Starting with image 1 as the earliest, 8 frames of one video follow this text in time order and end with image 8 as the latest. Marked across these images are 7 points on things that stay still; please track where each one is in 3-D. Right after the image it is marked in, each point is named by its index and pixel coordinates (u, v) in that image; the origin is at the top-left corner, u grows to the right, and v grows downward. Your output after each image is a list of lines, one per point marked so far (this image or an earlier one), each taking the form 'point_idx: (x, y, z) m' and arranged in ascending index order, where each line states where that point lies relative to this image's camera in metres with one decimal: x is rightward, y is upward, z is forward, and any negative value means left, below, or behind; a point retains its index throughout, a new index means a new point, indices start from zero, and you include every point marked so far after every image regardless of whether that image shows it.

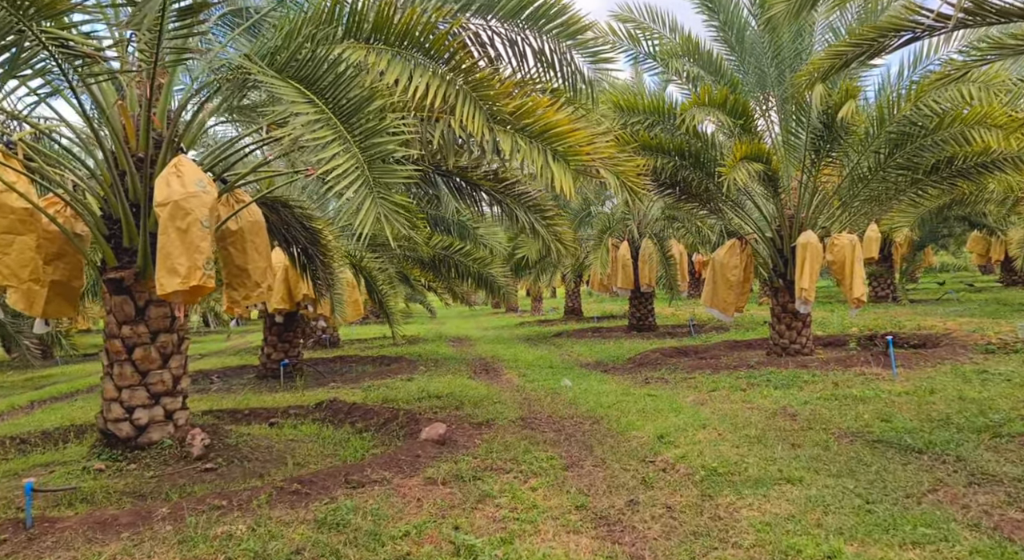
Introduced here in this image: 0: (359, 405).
0: (-1.6, -1.3, +6.9) m
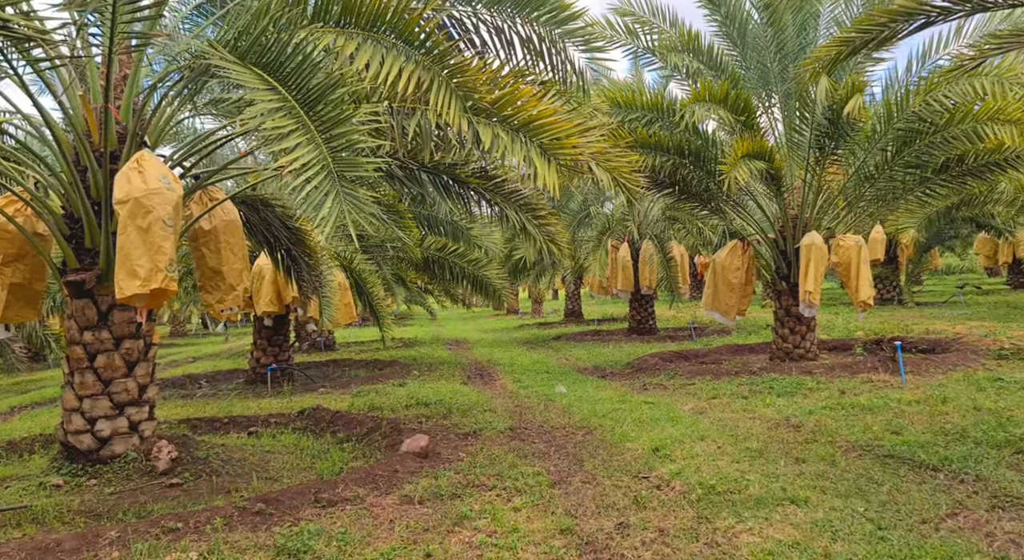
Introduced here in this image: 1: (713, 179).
0: (-1.6, -1.3, +6.6) m
1: (+2.5, +1.3, +8.6) m
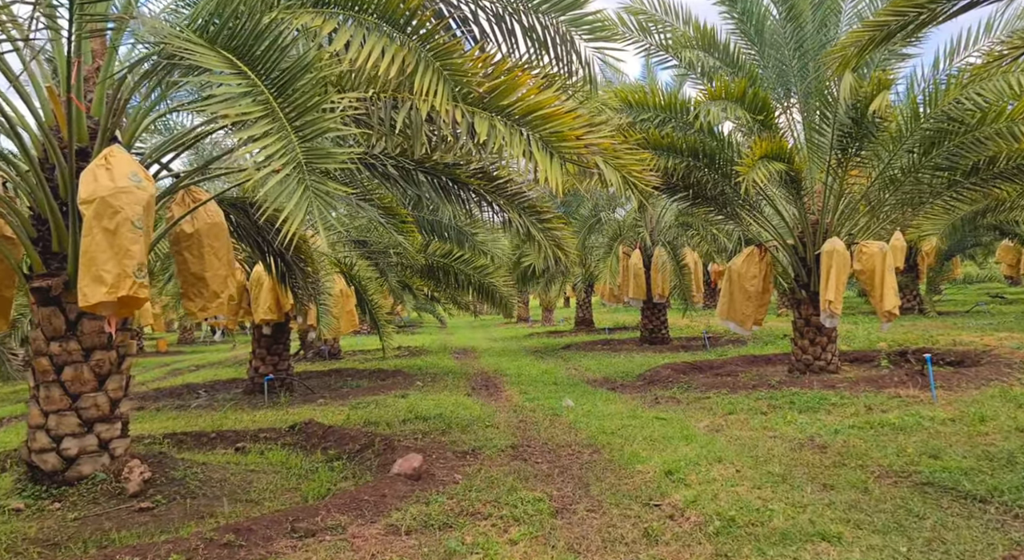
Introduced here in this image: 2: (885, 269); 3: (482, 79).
0: (-1.6, -1.4, +6.2) m
1: (+2.6, +1.2, +8.2) m
2: (+4.4, +0.1, +7.9) m
3: (-0.2, +1.2, +3.8) m
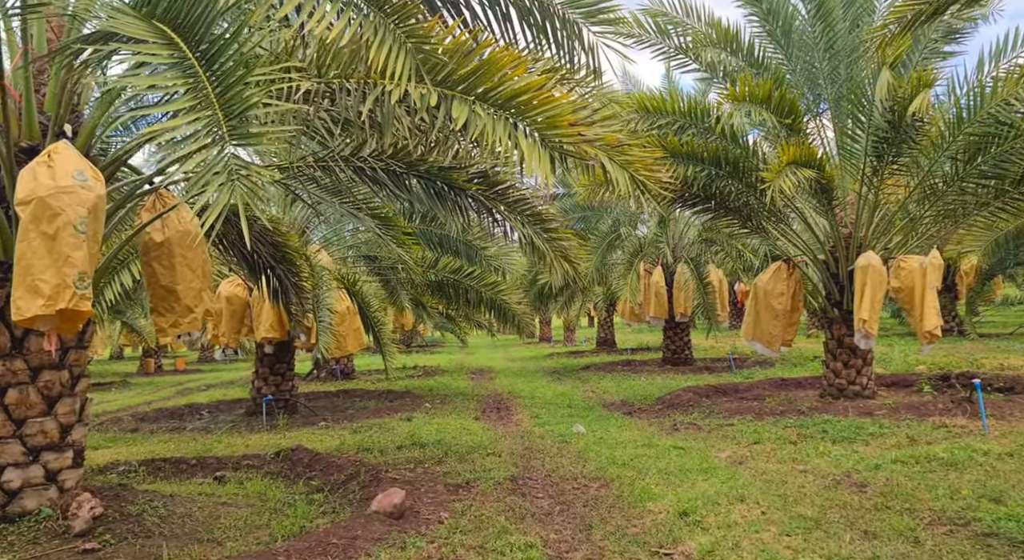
0: (-1.6, -1.5, +5.8) m
1: (+2.7, +1.0, +7.6) m
2: (+4.5, -0.1, +7.3) m
3: (-0.3, +1.1, +3.4) m
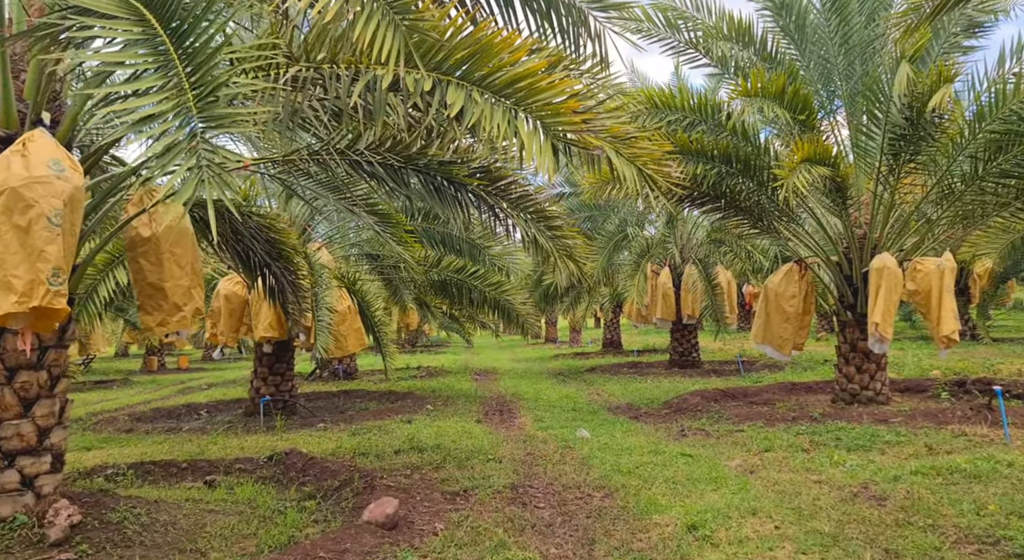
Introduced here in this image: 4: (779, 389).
0: (-1.6, -1.5, +5.6) m
1: (+2.8, +1.0, +7.4) m
2: (+4.5, -0.1, +7.1) m
3: (-0.2, +1.1, +3.2) m
4: (+3.7, -1.5, +9.5) m
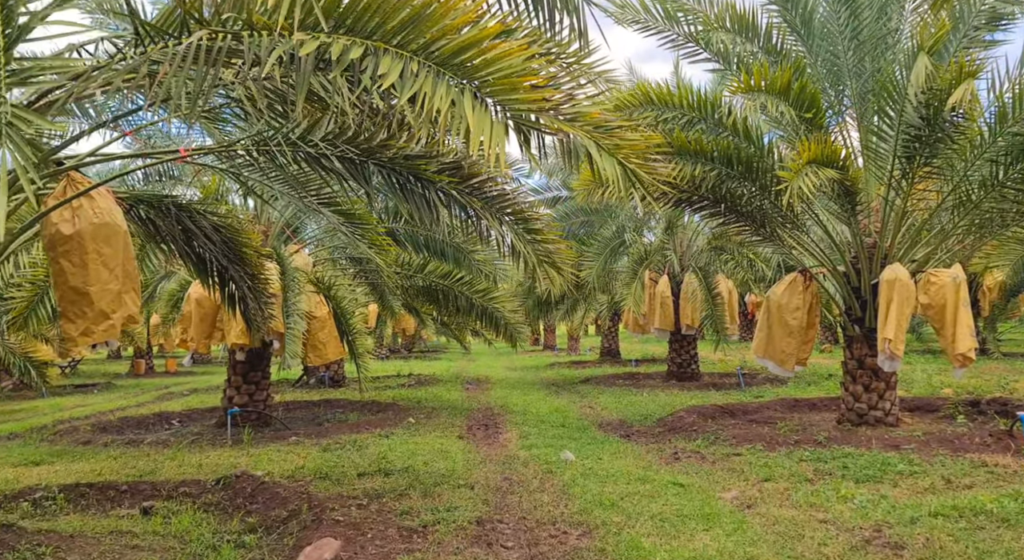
0: (-1.8, -1.5, +5.1) m
1: (+2.6, +0.9, +6.9) m
2: (+4.3, -0.2, +6.5) m
3: (-0.4, +1.1, +2.7) m
4: (+3.6, -1.7, +9.0) m
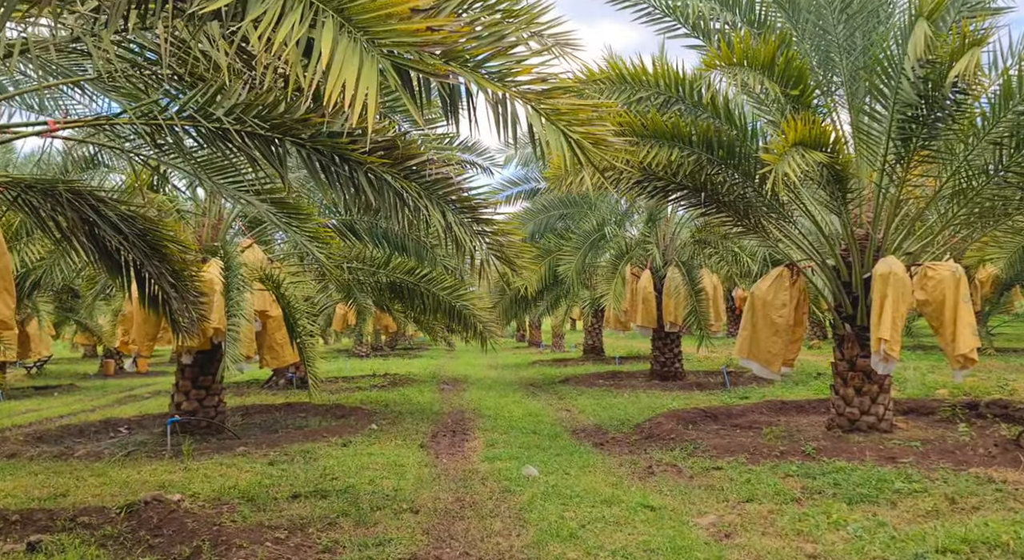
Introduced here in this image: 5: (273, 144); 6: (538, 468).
0: (-2.1, -1.5, +4.4) m
1: (+2.2, +0.9, +6.3) m
2: (+4.0, -0.2, +6.0) m
3: (-0.7, +1.1, +2.1) m
4: (+3.2, -1.6, +8.4) m
5: (-1.3, +0.7, +3.7) m
6: (+0.2, -1.6, +5.8) m
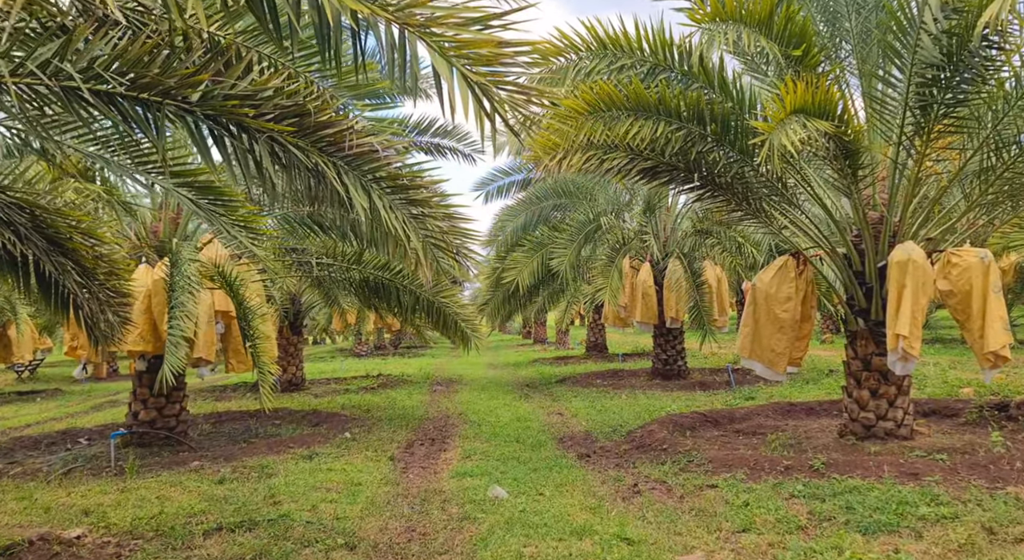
0: (-2.4, -1.5, +3.8) m
1: (+2.0, +1.0, +5.6) m
2: (+3.7, -0.1, +5.2) m
3: (-1.1, +1.1, +1.4) m
4: (+3.0, -1.5, +7.7) m
5: (-1.6, +0.8, +3.1) m
6: (0.0, -1.6, +5.1) m
